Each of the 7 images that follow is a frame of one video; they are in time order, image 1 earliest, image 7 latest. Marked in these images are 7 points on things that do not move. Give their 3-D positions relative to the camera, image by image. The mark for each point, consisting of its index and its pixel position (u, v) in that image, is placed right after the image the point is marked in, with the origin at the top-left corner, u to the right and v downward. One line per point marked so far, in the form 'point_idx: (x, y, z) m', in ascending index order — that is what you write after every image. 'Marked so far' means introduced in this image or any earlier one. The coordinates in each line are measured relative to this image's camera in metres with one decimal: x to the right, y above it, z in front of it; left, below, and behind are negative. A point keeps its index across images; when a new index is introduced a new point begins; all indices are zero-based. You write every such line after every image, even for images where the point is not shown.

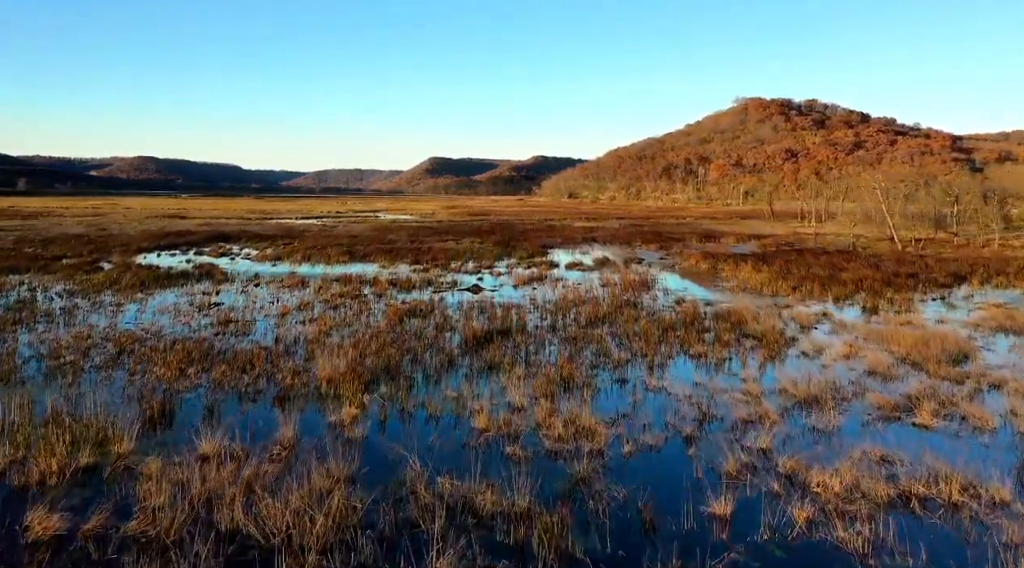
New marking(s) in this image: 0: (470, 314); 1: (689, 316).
0: (-1.0, -0.8, +17.0) m
1: (+4.3, -0.8, +16.9) m
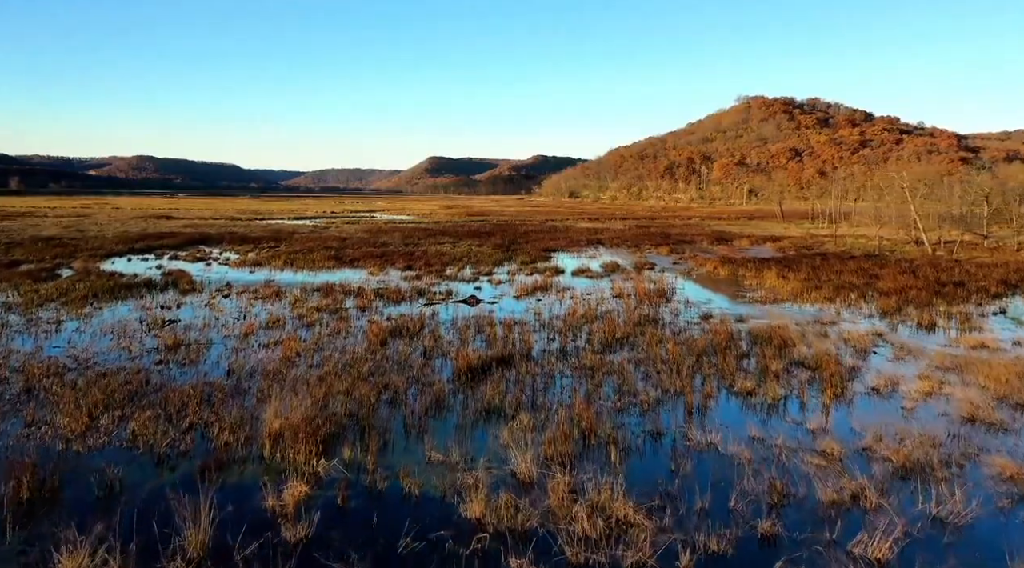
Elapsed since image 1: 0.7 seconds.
0: (-1.0, -1.1, +14.5) m
1: (+4.3, -1.1, +14.4) m
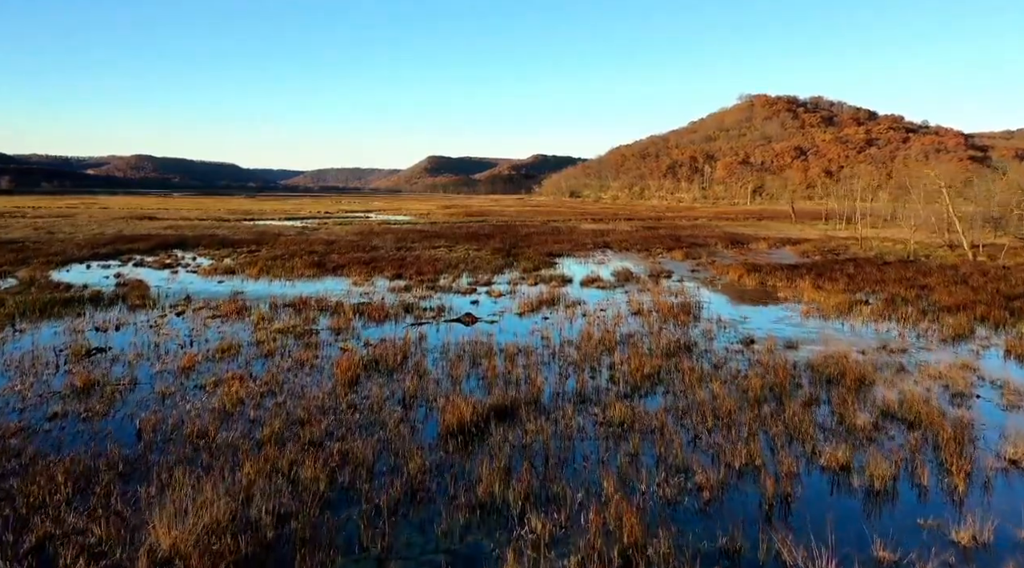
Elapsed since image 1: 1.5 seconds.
0: (-0.9, -1.5, +11.6) m
1: (+4.4, -1.5, +11.5) m
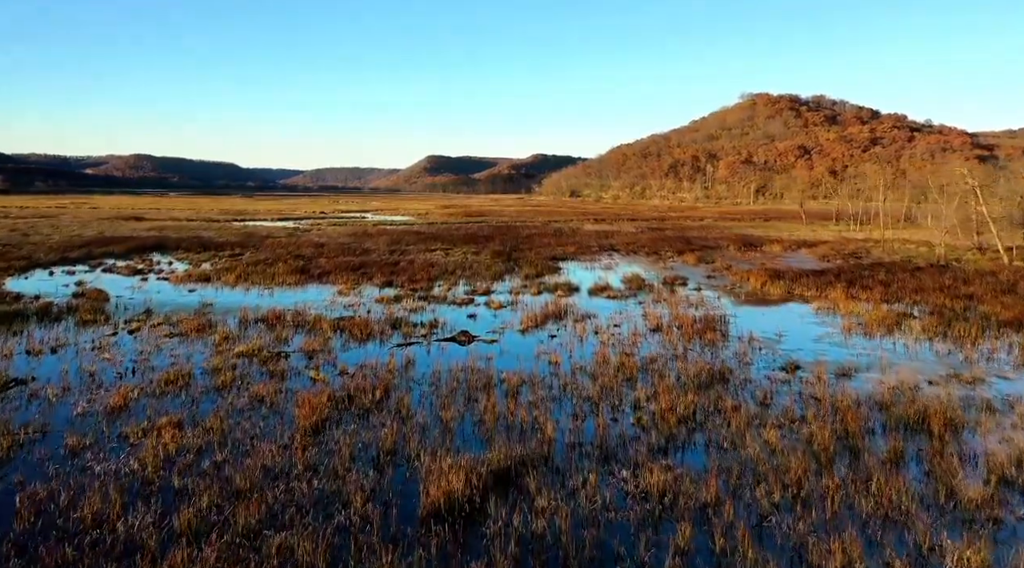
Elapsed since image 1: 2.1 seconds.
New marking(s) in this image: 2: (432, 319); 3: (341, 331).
0: (-0.8, -1.7, +9.4) m
1: (+4.5, -1.8, +9.3) m
2: (-1.9, -0.9, +16.8) m
3: (-3.7, -1.0, +15.2) m
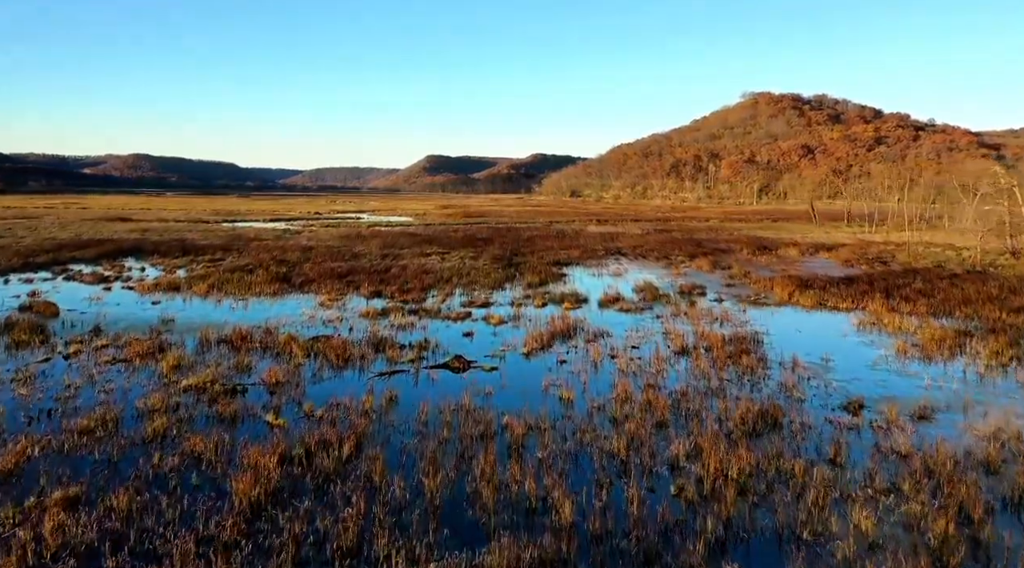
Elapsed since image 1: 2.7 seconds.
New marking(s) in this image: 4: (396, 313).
0: (-0.8, -2.1, +7.2) m
1: (+4.5, -2.1, +7.1) m
2: (-1.9, -1.2, +14.6) m
3: (-3.7, -1.3, +13.0) m
4: (-3.0, -0.7, +17.8) m
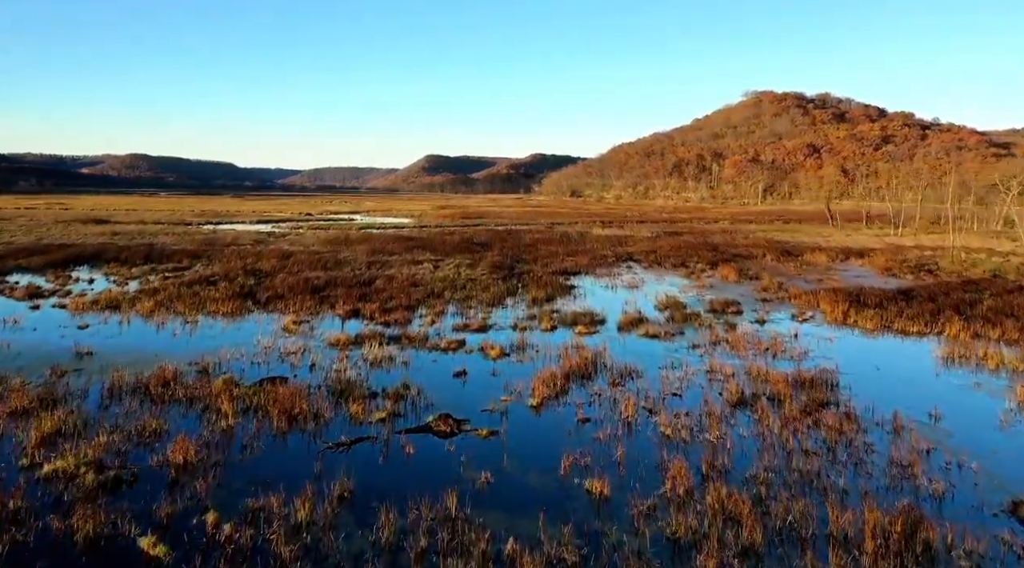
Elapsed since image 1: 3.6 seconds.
0: (-0.7, -2.5, +3.8) m
1: (+4.6, -2.5, +3.8) m
2: (-1.8, -1.6, +11.3) m
3: (-3.6, -1.8, +9.7) m
4: (-2.9, -1.2, +14.5) m
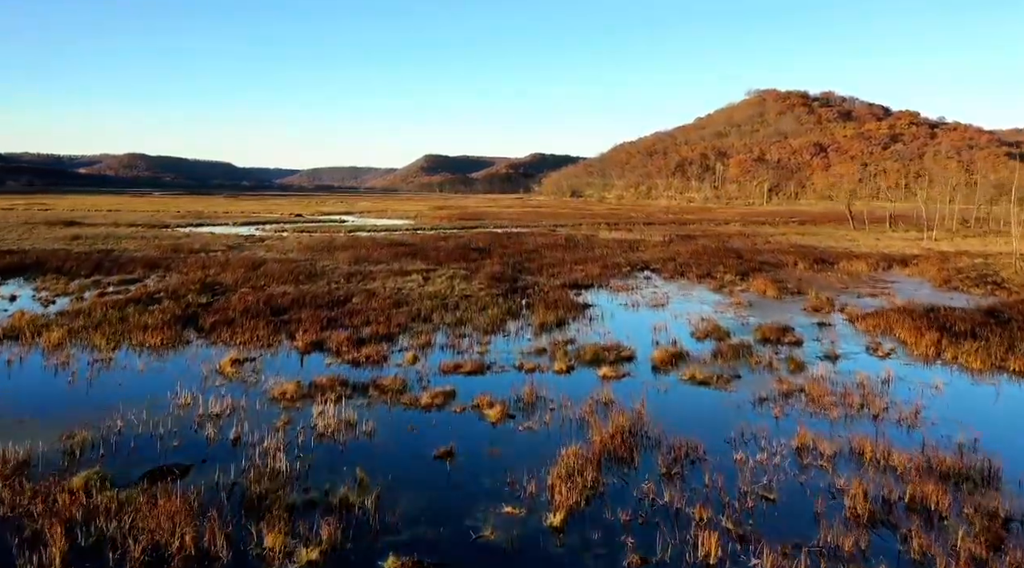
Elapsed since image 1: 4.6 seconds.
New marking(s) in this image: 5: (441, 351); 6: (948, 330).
0: (-0.6, -3.0, +0.1) m
1: (+4.7, -3.1, +0.1) m
2: (-1.7, -2.1, +7.6) m
3: (-3.5, -2.3, +6.0) m
4: (-2.8, -1.7, +10.7) m
5: (-1.4, -1.3, +13.9) m
6: (+9.8, -1.0, +15.4) m
